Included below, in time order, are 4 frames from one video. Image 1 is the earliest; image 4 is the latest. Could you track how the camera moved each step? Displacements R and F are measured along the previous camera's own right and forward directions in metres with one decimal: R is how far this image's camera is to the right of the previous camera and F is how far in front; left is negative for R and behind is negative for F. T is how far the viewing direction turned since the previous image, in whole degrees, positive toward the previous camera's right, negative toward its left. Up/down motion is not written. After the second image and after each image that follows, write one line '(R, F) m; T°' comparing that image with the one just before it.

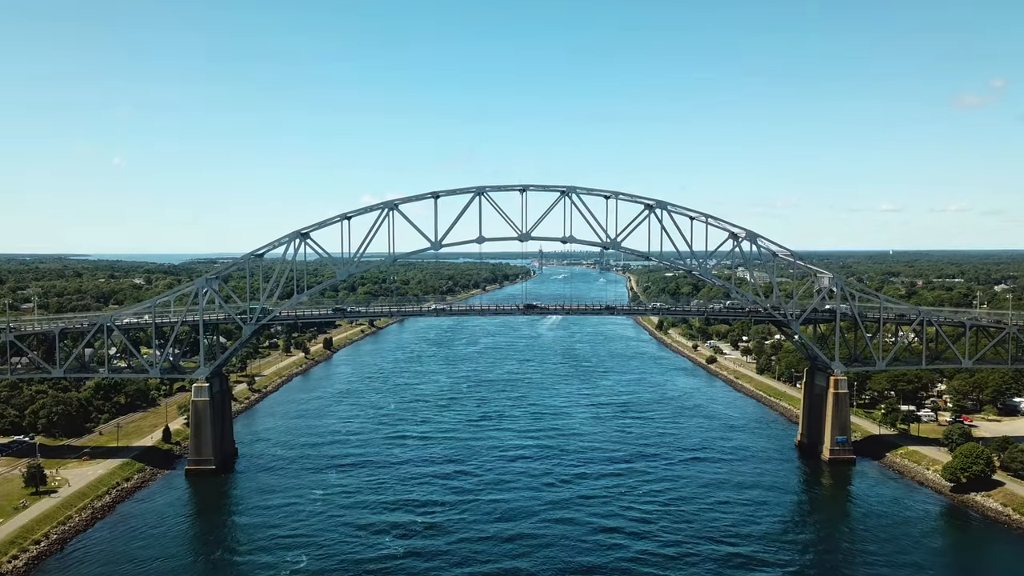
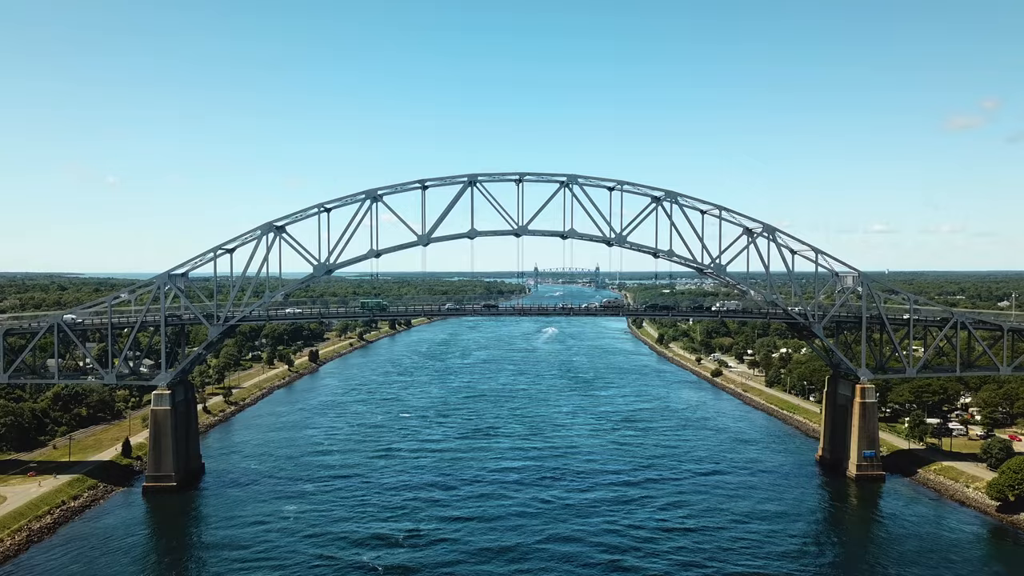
(0.0, +2.5) m; 0°
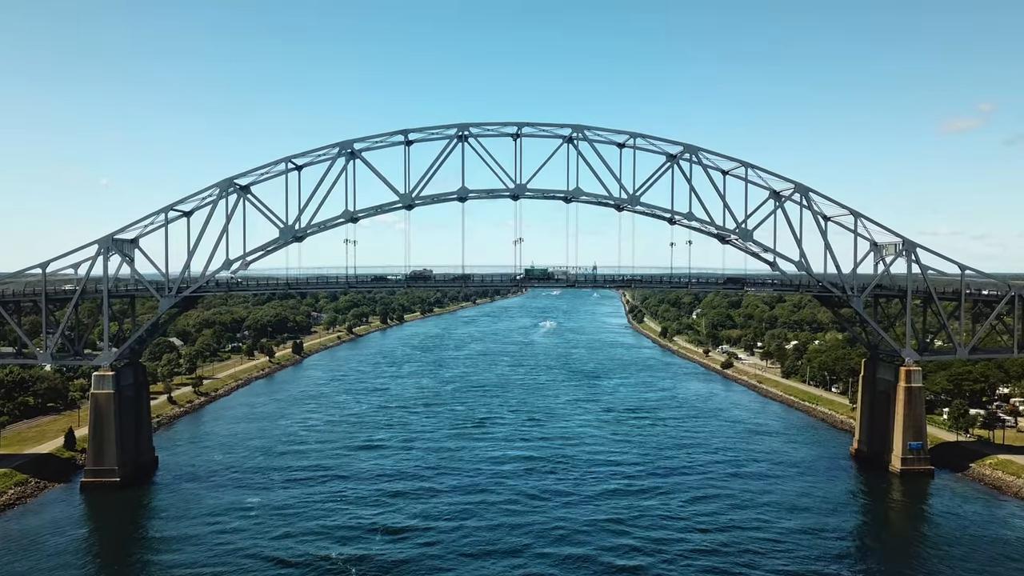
(0.0, +3.2) m; 0°
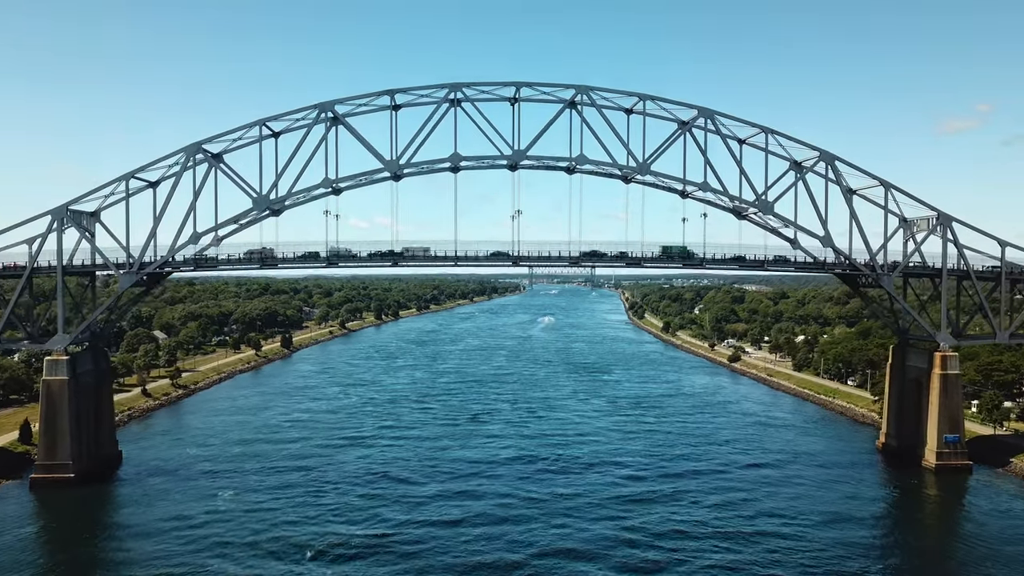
(0.0, +2.0) m; 0°
